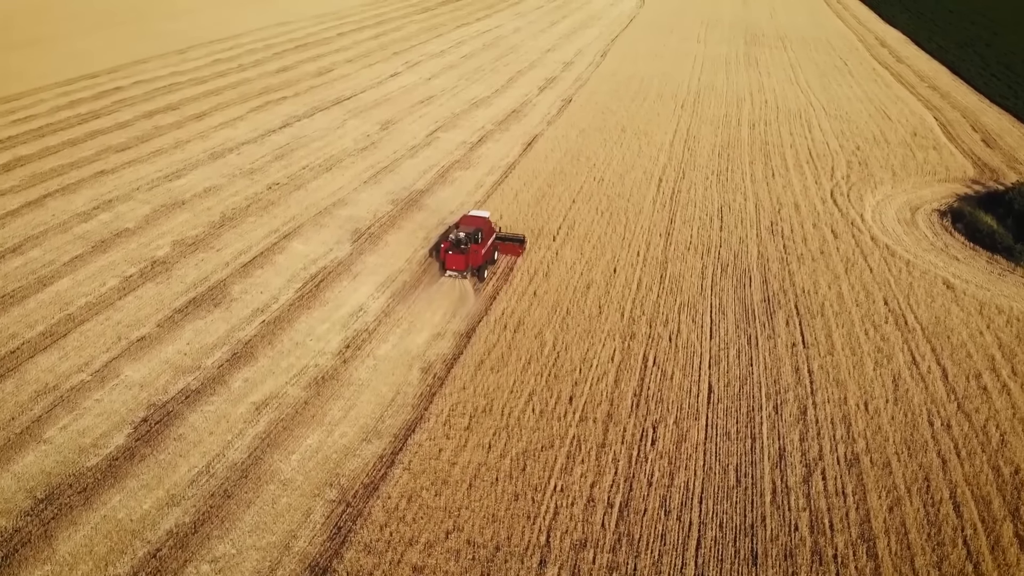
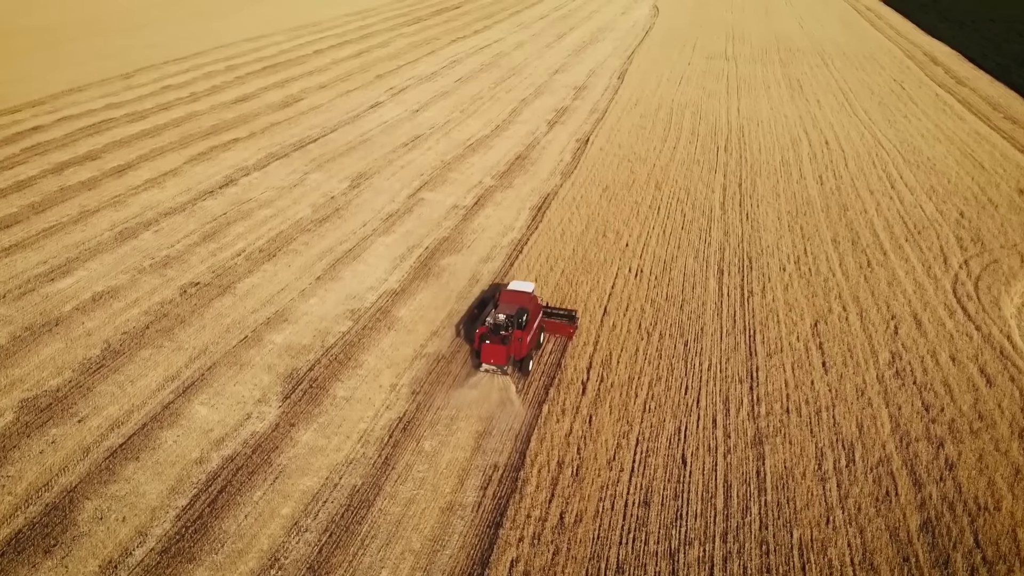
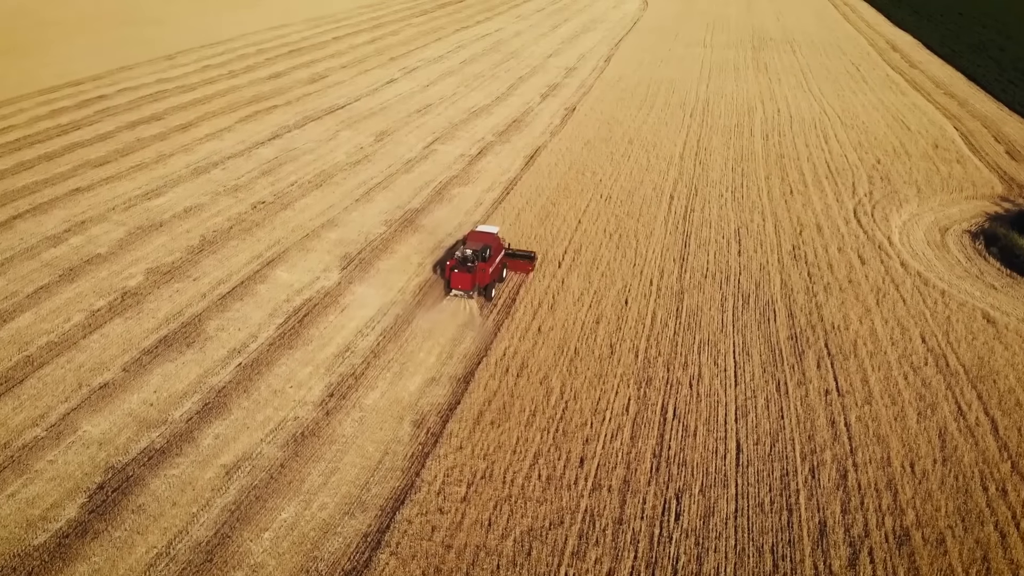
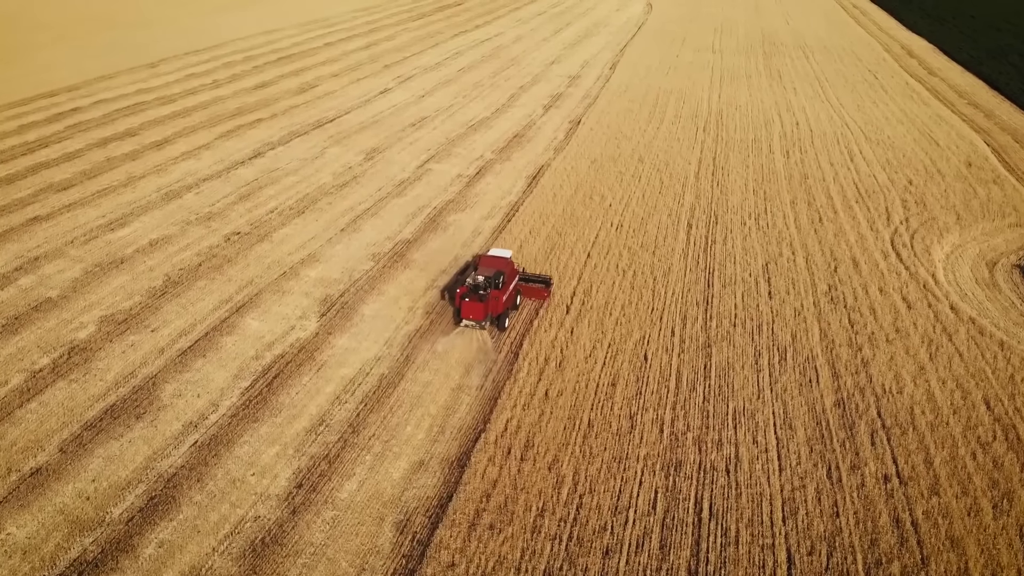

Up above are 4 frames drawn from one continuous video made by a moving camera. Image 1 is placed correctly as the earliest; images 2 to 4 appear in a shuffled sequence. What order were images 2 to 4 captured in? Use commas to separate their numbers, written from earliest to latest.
3, 4, 2
